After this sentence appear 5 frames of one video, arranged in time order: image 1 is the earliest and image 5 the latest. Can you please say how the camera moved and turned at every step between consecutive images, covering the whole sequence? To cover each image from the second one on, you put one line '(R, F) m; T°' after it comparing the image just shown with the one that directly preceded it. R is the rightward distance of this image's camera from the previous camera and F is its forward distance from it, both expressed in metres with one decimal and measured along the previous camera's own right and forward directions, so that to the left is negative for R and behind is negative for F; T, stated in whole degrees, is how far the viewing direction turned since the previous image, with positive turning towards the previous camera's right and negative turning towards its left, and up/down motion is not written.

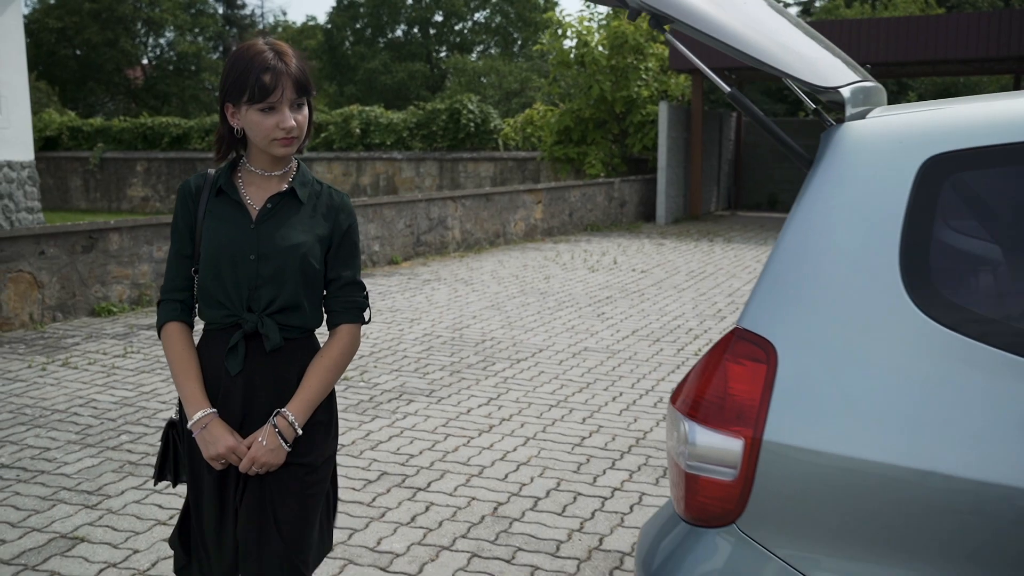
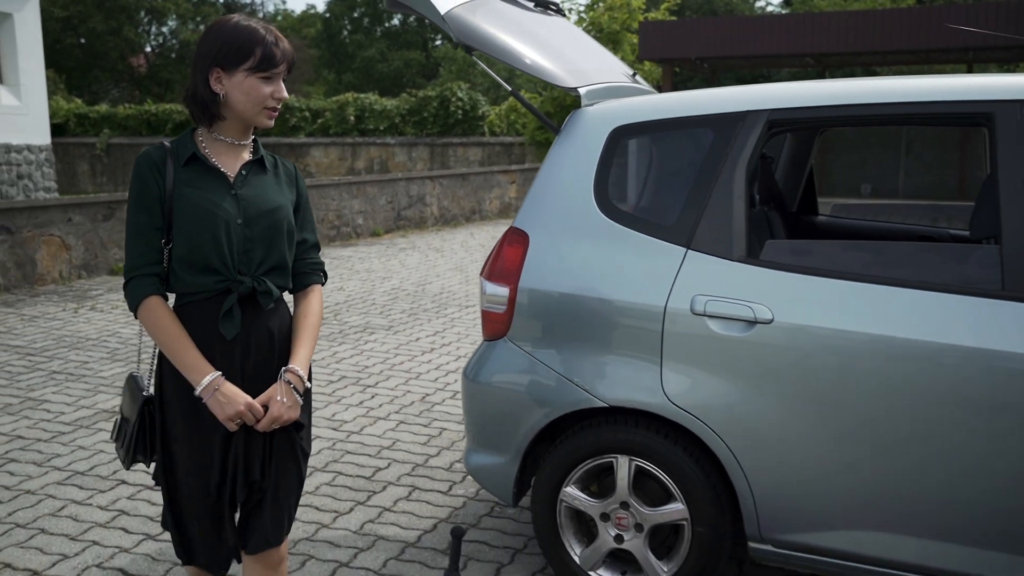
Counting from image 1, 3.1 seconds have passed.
(+0.5, -1.4) m; 0°
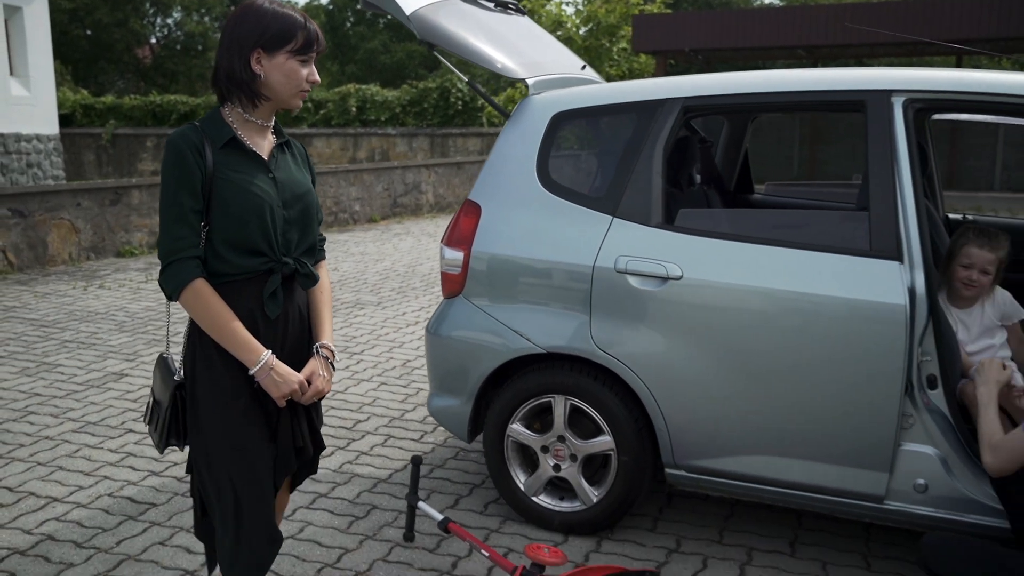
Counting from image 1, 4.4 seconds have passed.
(+0.2, -0.5) m; 0°
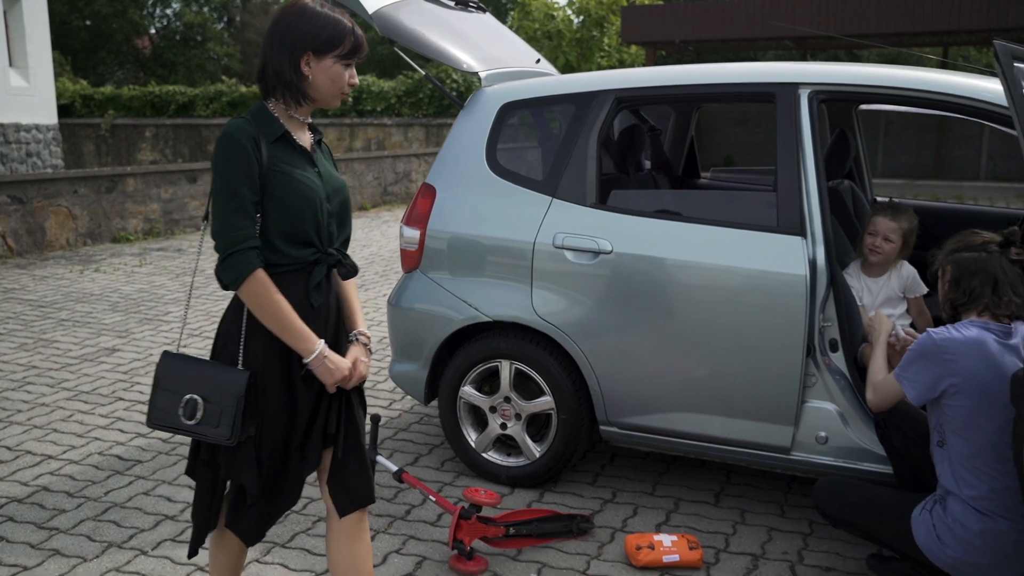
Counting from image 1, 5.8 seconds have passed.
(+0.2, -0.4) m; 0°
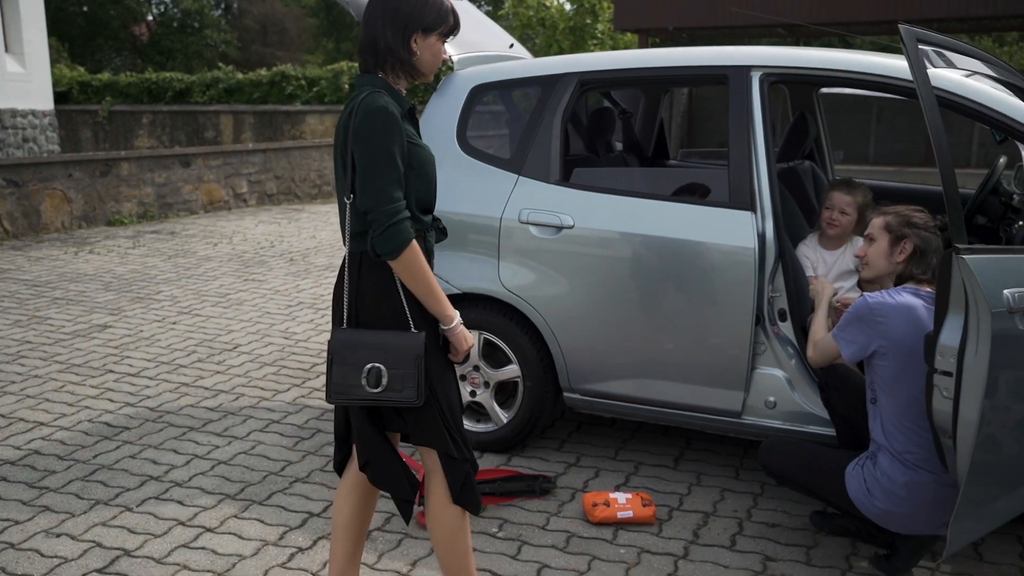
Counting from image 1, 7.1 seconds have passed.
(+0.1, -0.2) m; 0°
